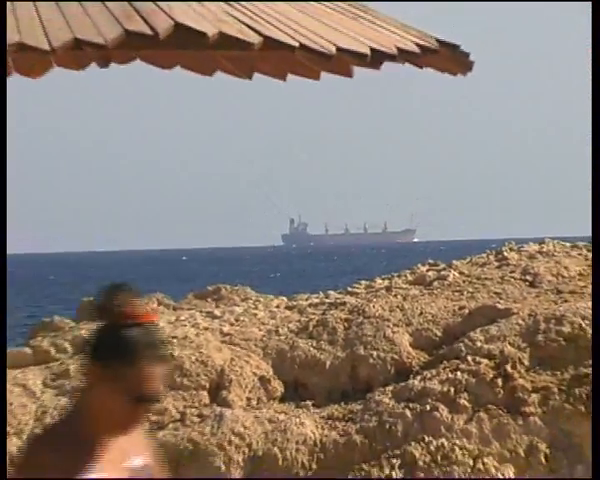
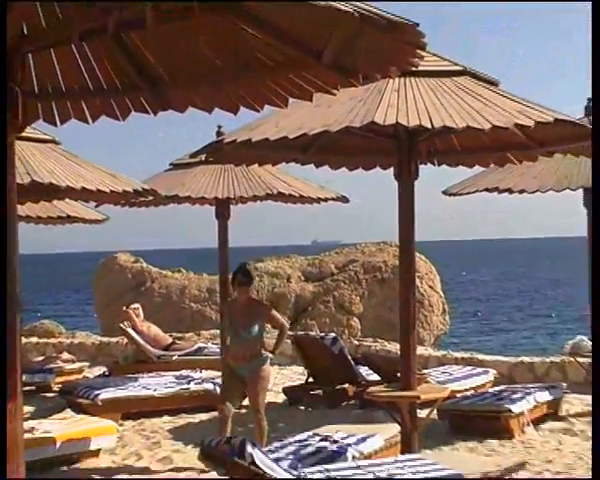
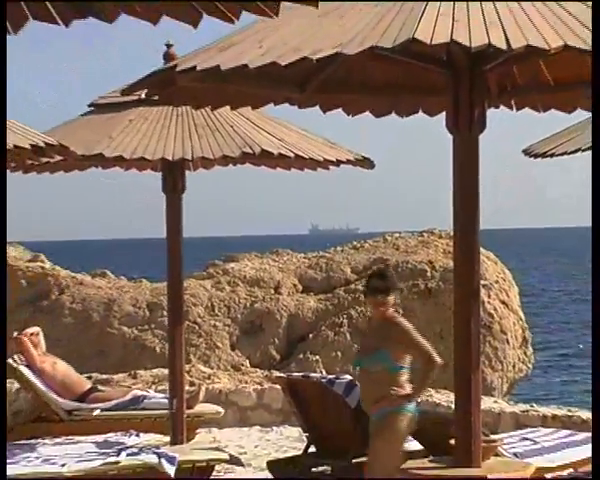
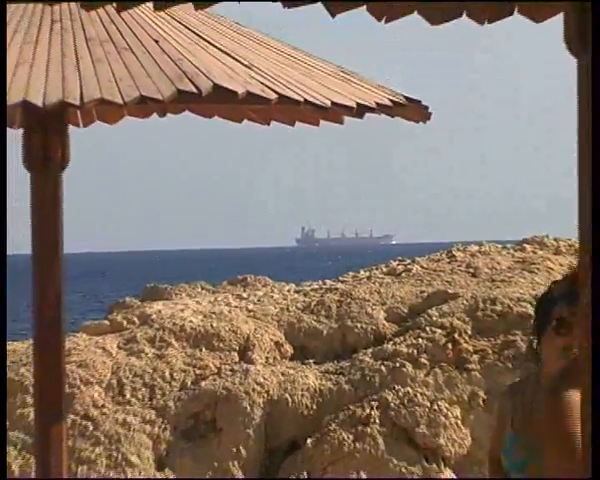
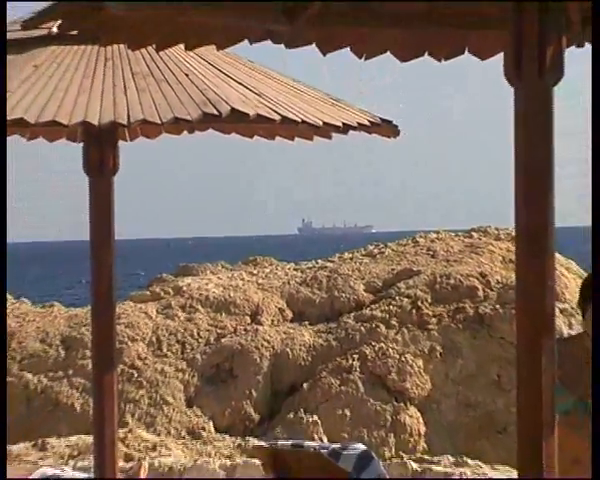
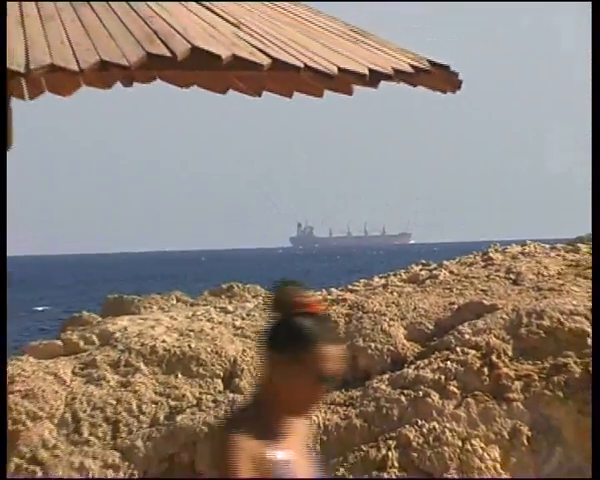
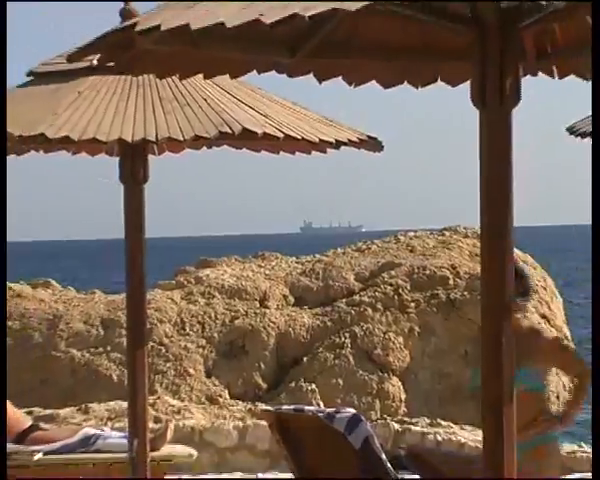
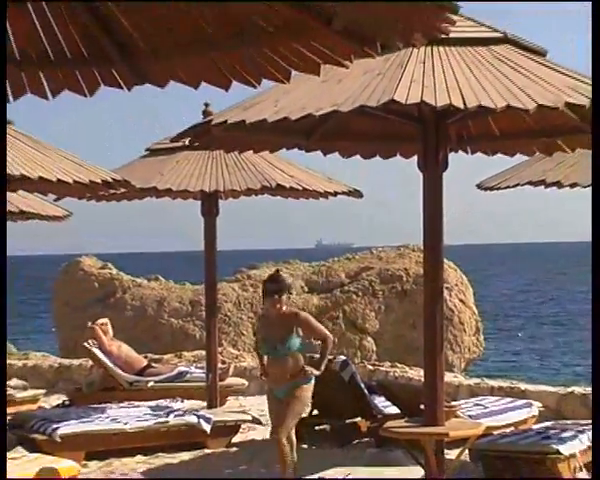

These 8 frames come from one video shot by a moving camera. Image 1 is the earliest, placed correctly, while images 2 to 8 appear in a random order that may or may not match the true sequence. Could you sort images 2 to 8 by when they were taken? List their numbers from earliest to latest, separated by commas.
6, 4, 5, 7, 3, 8, 2
